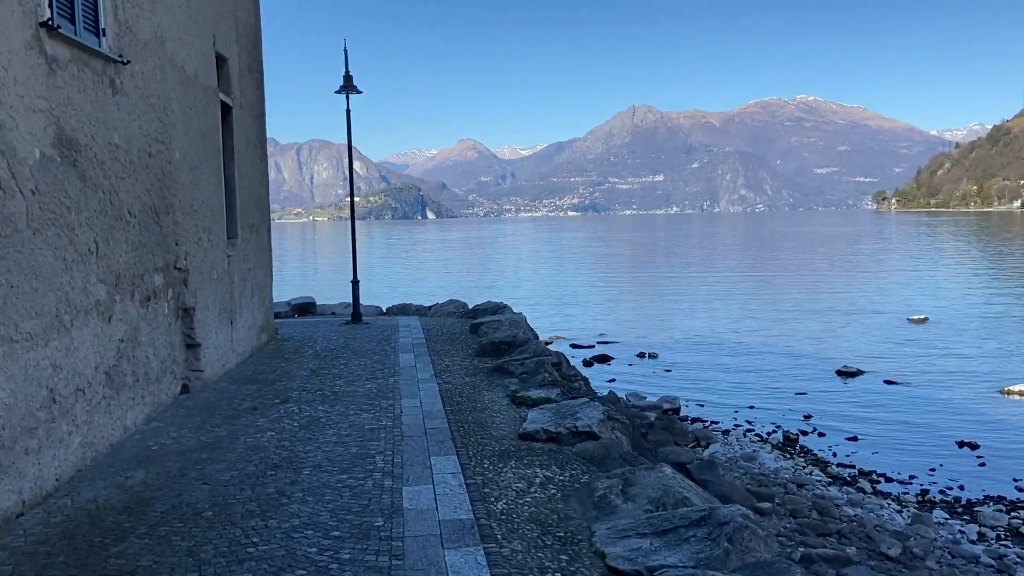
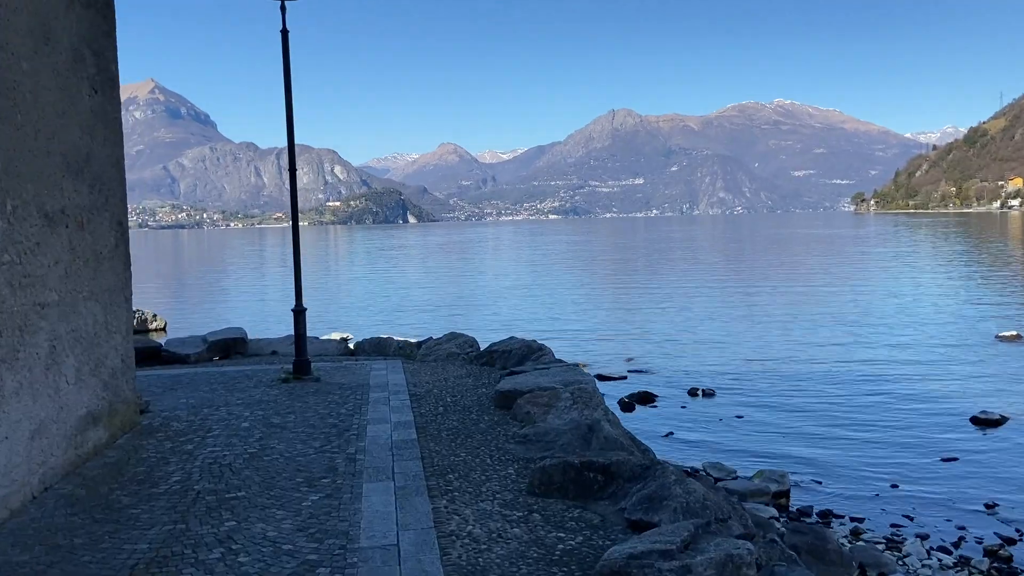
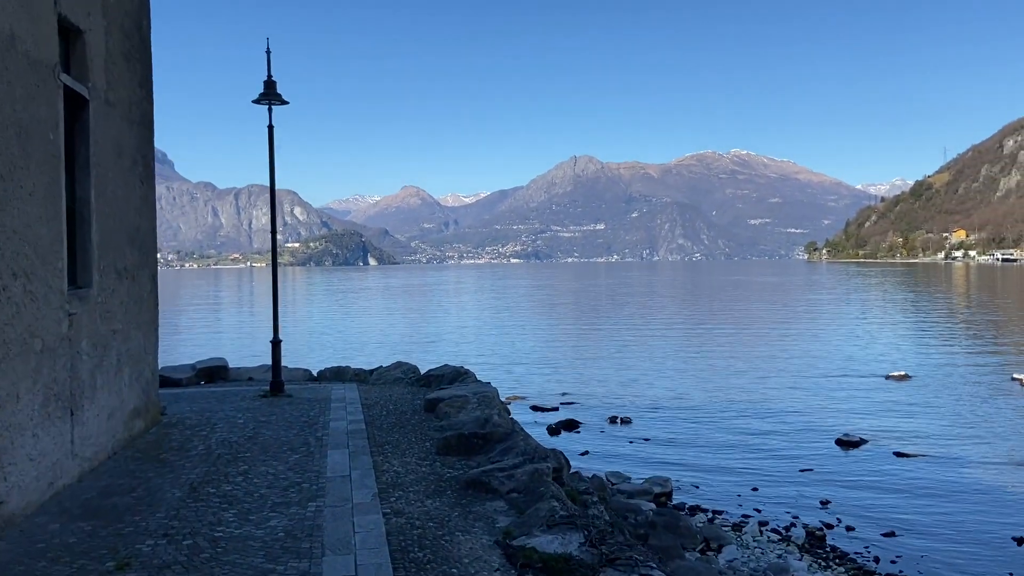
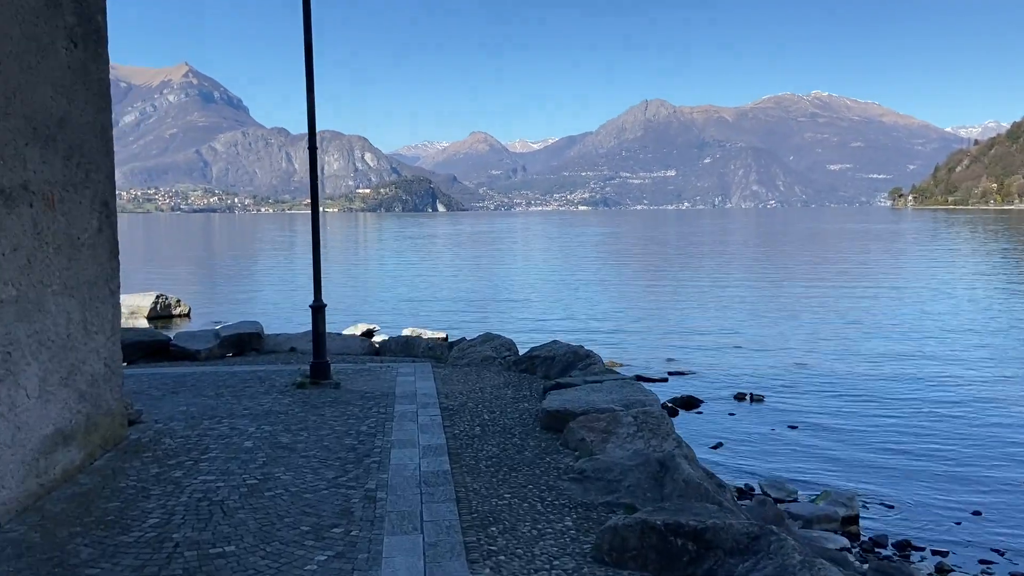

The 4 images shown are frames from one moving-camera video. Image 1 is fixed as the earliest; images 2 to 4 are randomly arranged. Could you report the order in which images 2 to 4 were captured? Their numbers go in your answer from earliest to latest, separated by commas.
3, 2, 4
